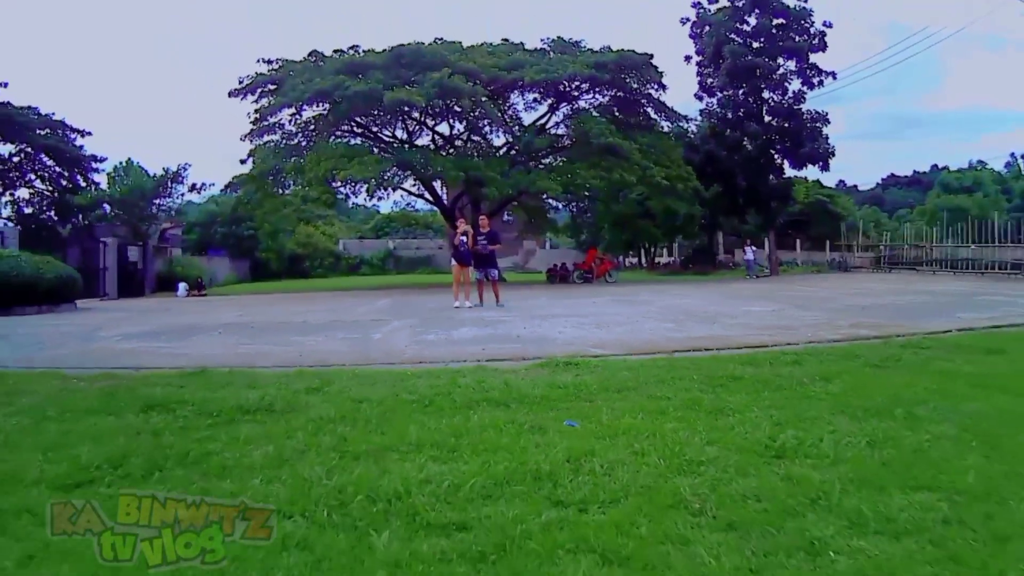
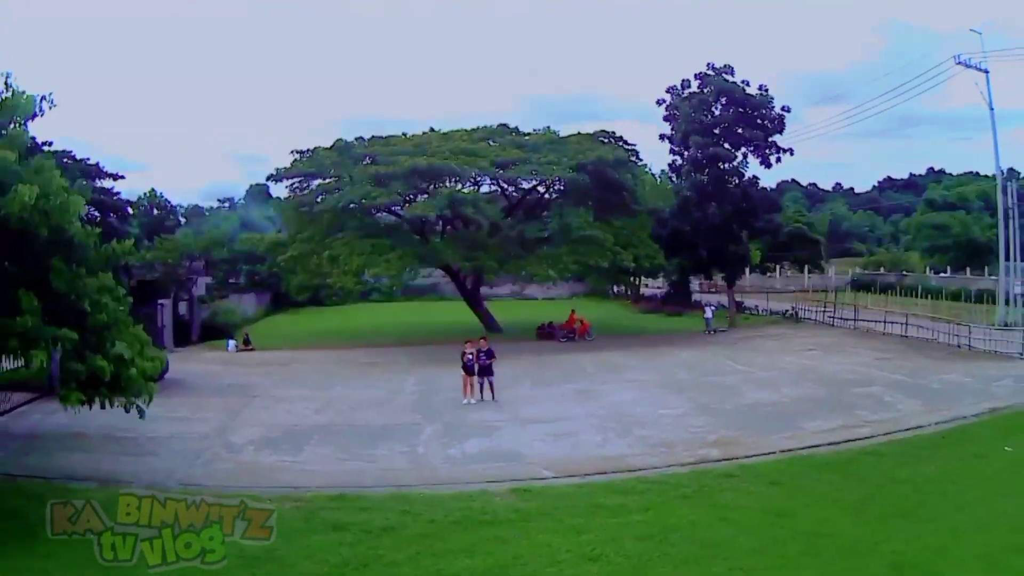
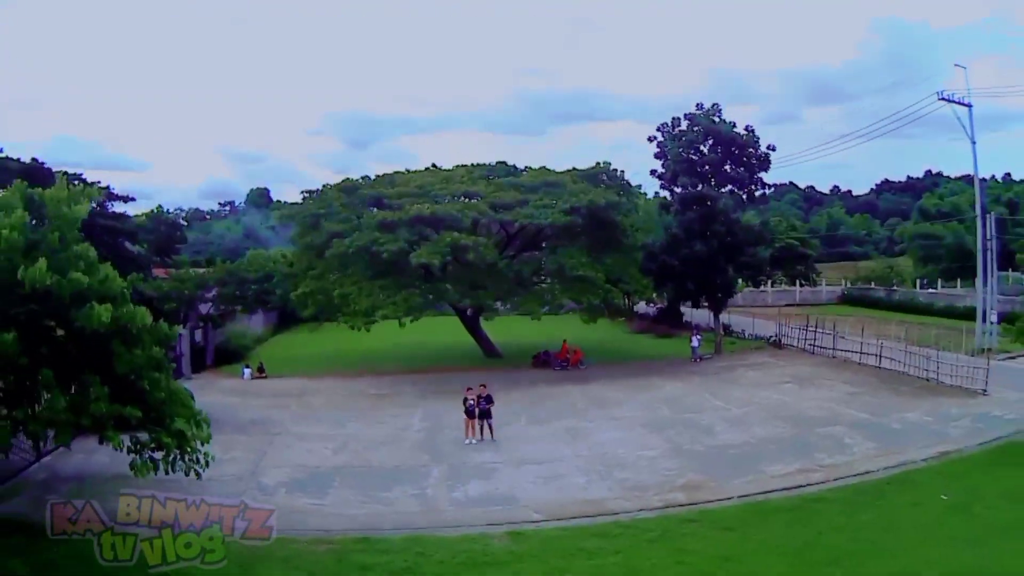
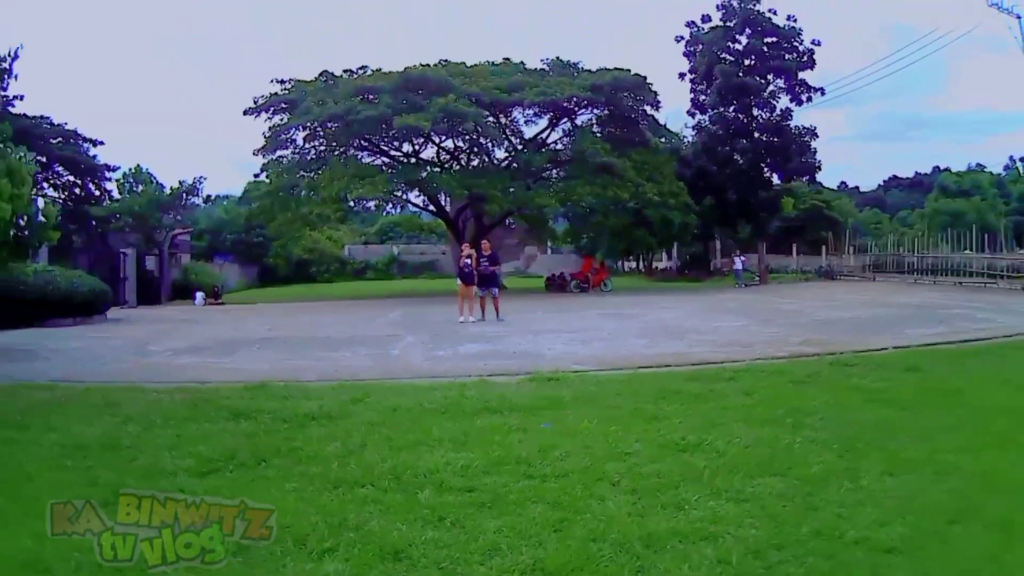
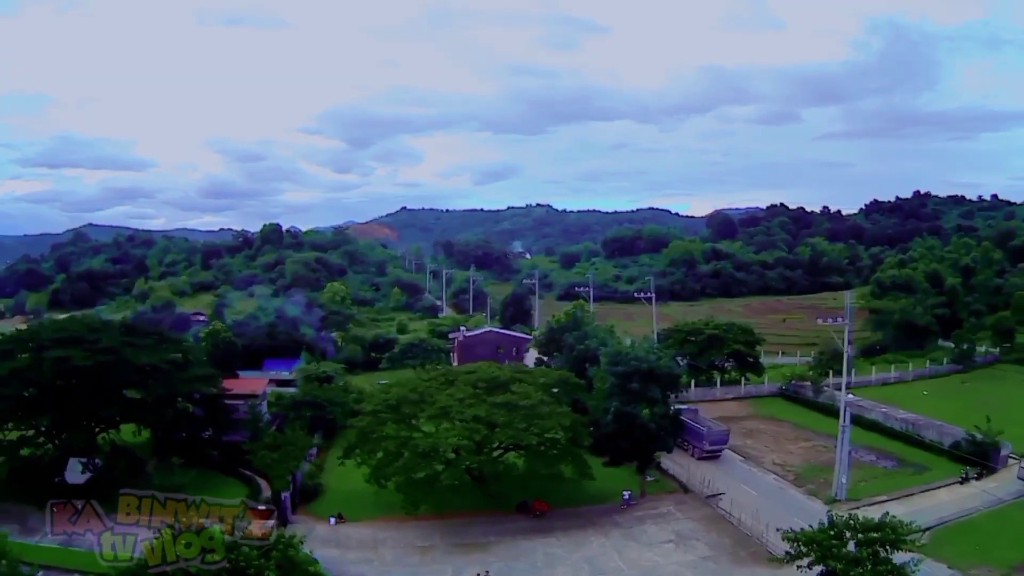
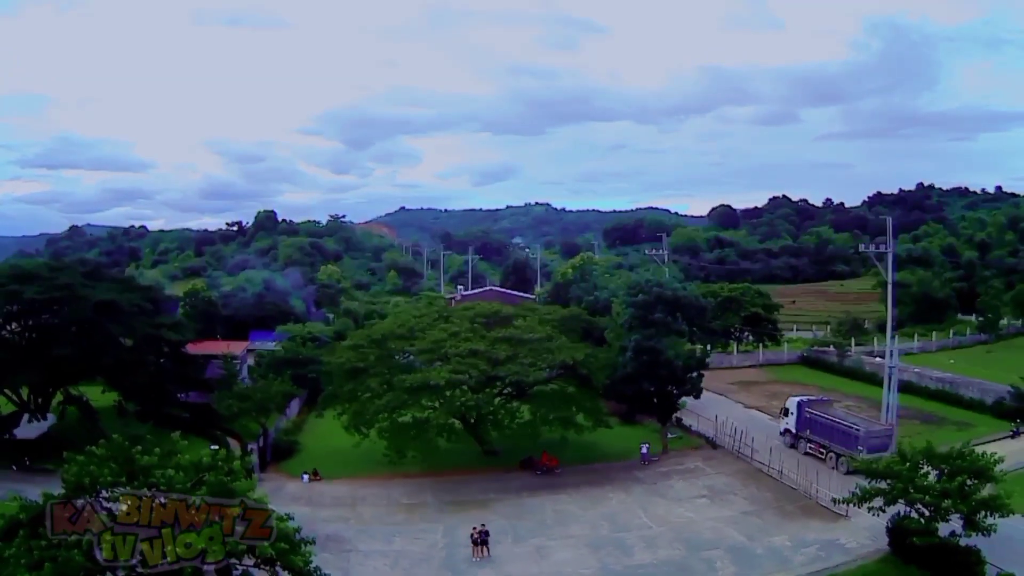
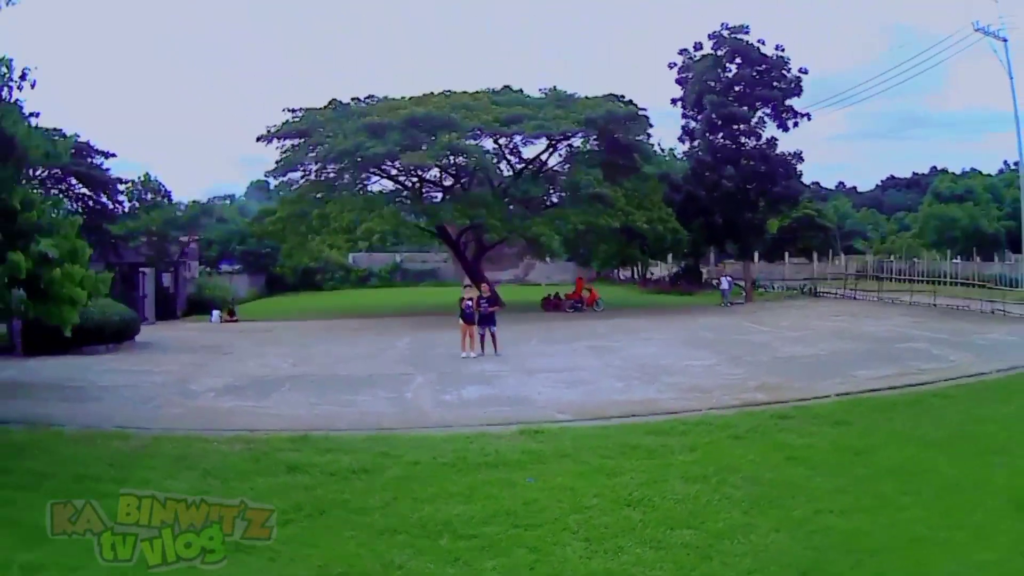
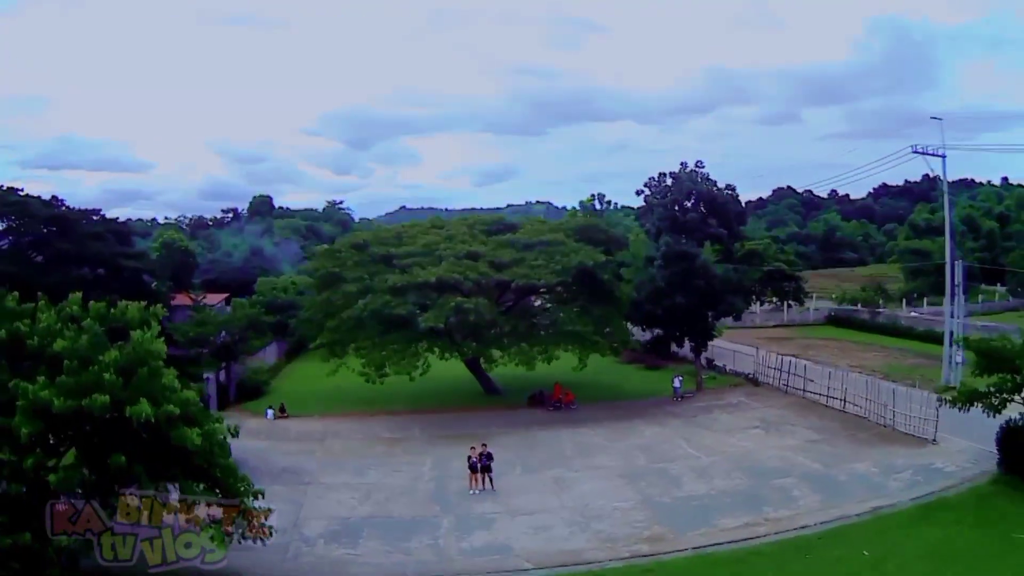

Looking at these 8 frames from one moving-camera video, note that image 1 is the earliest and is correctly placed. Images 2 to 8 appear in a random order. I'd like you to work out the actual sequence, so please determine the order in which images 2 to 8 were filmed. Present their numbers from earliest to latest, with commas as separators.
4, 7, 2, 3, 8, 6, 5
